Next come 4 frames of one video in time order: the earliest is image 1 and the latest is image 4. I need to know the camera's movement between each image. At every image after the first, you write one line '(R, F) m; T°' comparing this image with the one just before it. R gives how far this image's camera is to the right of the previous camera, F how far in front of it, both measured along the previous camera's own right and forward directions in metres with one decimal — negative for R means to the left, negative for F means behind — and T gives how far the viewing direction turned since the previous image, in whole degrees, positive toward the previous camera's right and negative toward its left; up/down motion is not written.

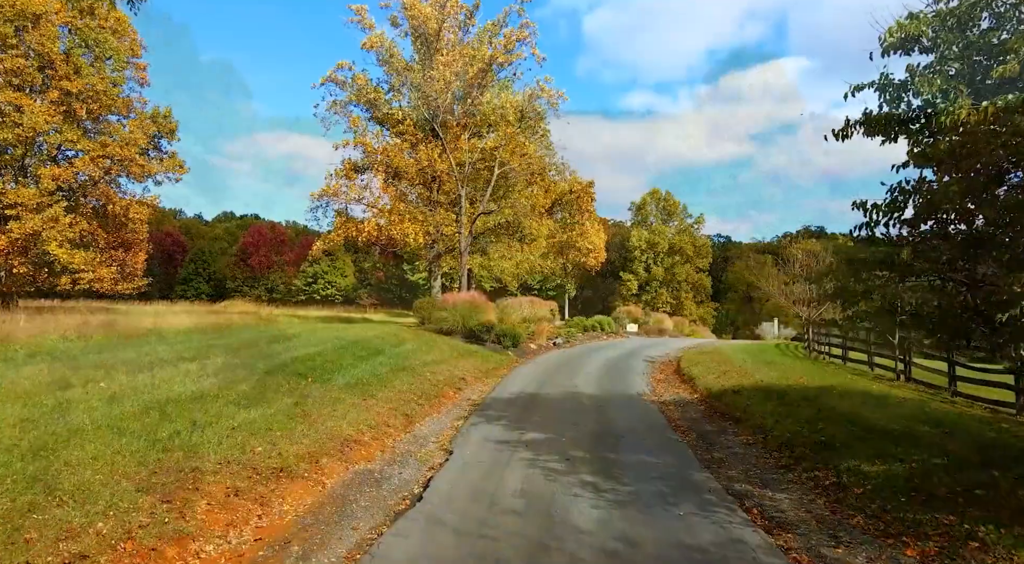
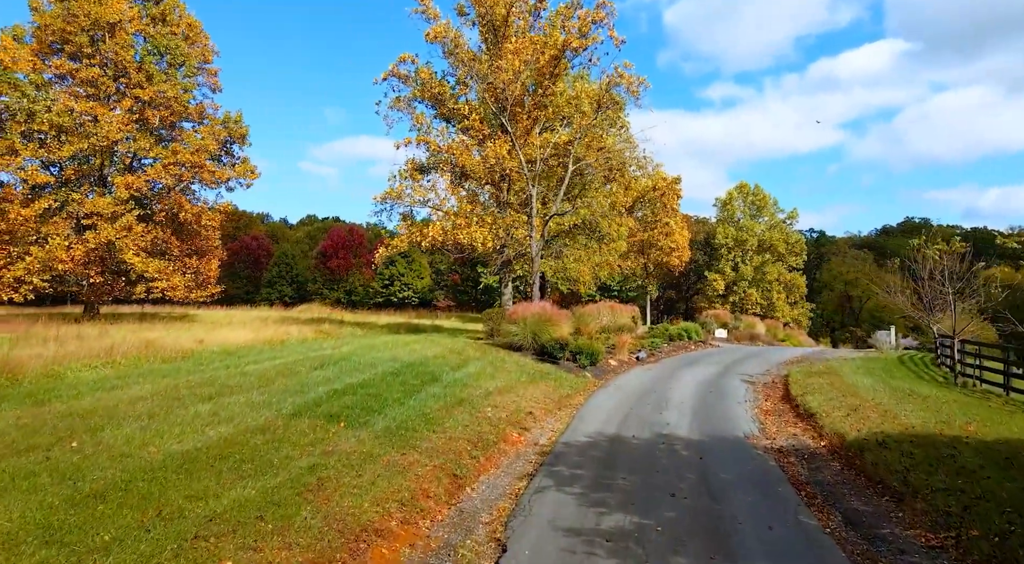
(0.0, +1.7) m; -7°
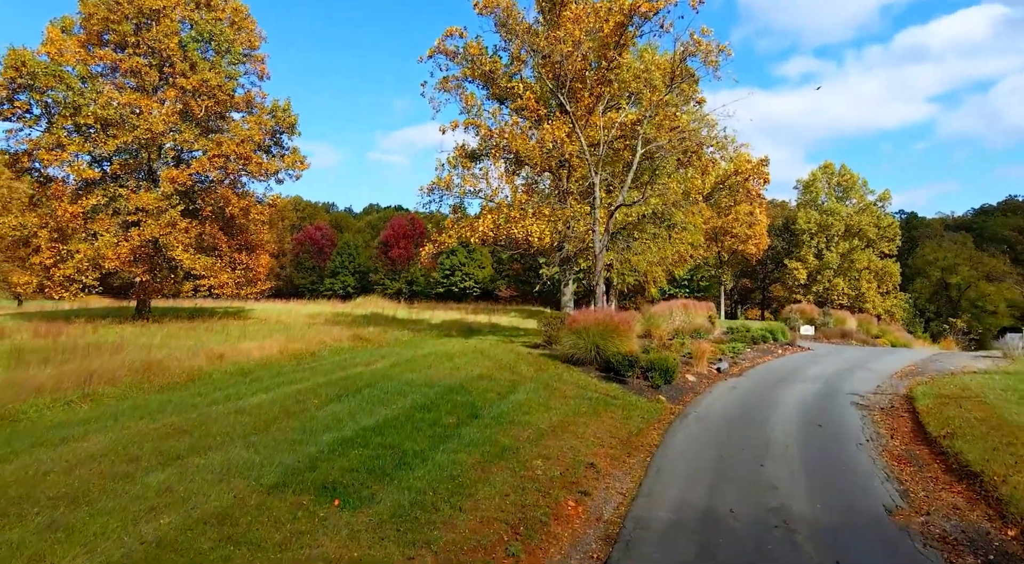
(+0.1, +1.9) m; -6°
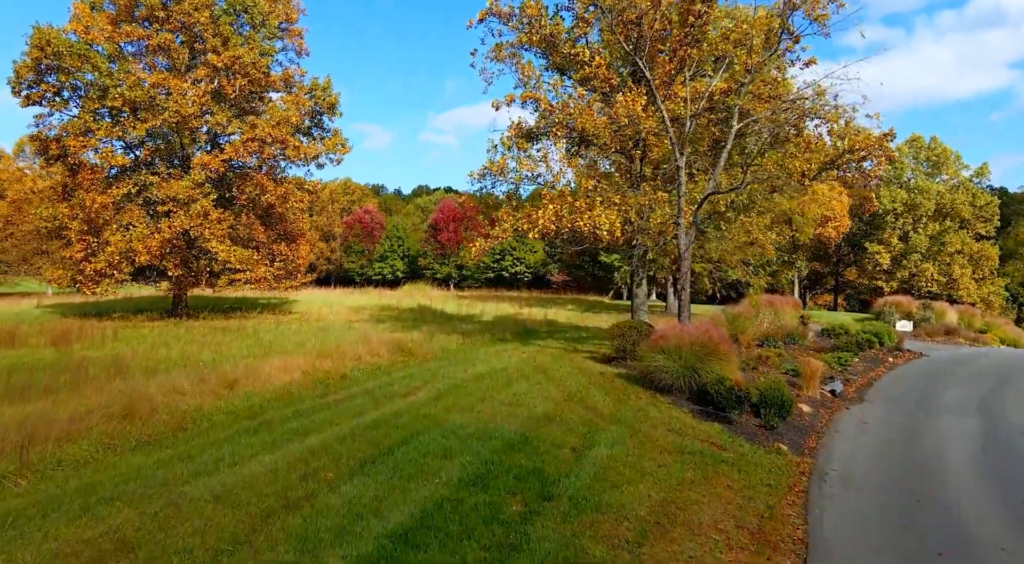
(-0.4, +2.2) m; -5°
